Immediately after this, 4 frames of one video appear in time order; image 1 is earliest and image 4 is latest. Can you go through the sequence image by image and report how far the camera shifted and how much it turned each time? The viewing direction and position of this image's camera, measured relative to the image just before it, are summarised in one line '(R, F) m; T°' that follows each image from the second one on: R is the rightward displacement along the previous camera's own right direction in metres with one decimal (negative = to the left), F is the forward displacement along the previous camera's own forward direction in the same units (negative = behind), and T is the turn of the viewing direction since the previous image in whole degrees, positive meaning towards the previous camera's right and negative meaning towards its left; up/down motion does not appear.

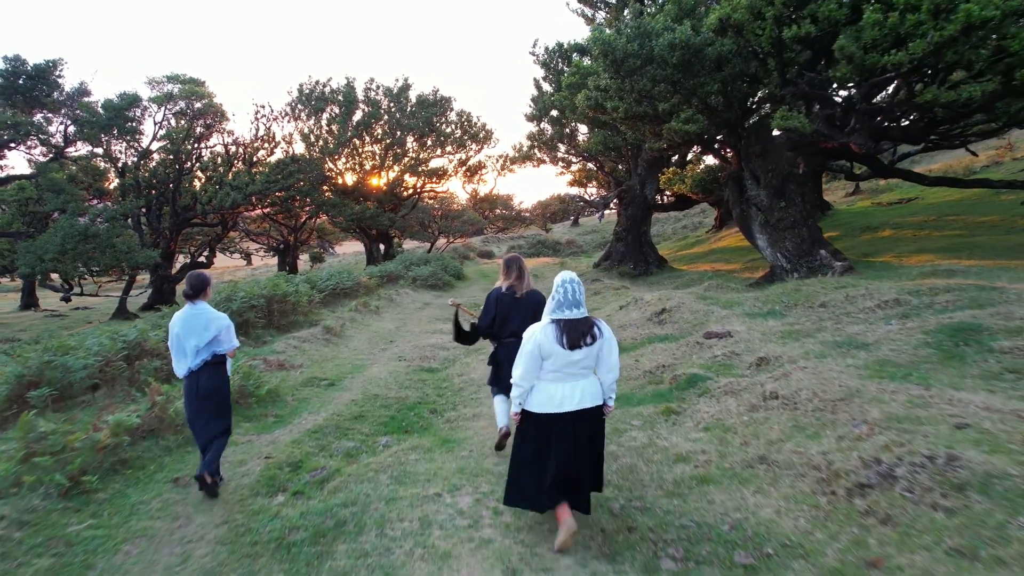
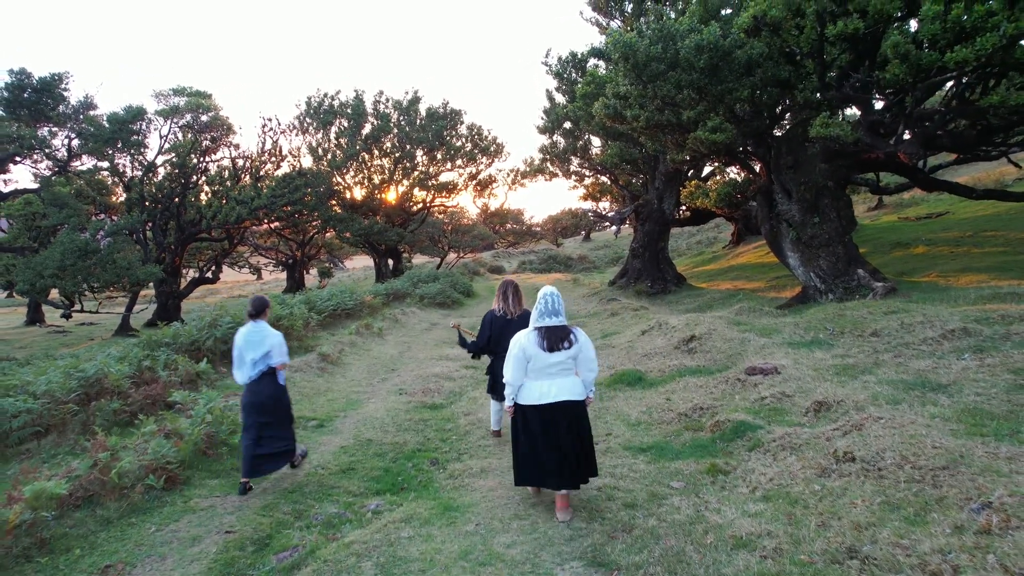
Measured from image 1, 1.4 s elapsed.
(0.0, +0.9) m; -1°
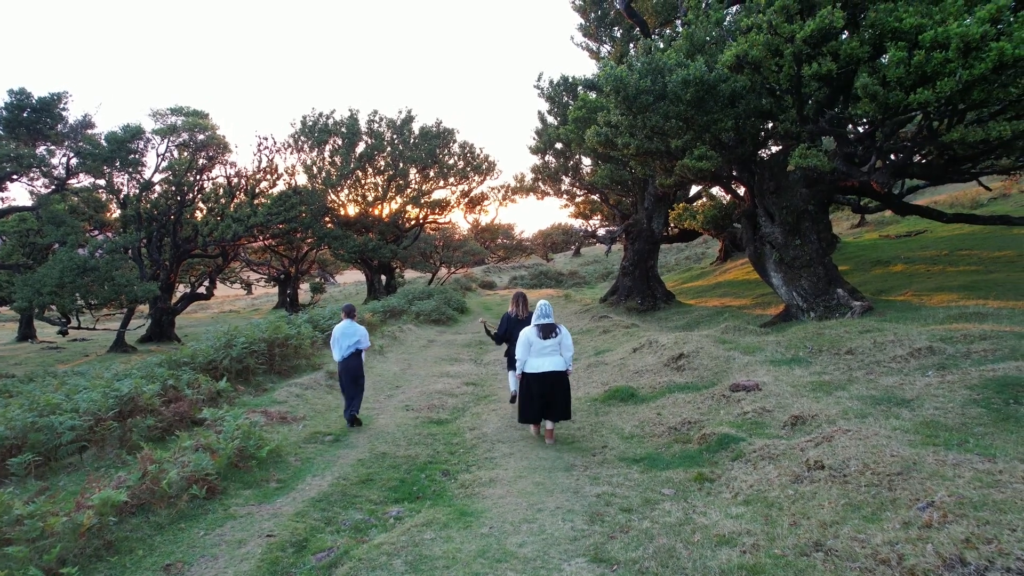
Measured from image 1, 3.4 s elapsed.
(-0.1, -0.5) m; +1°
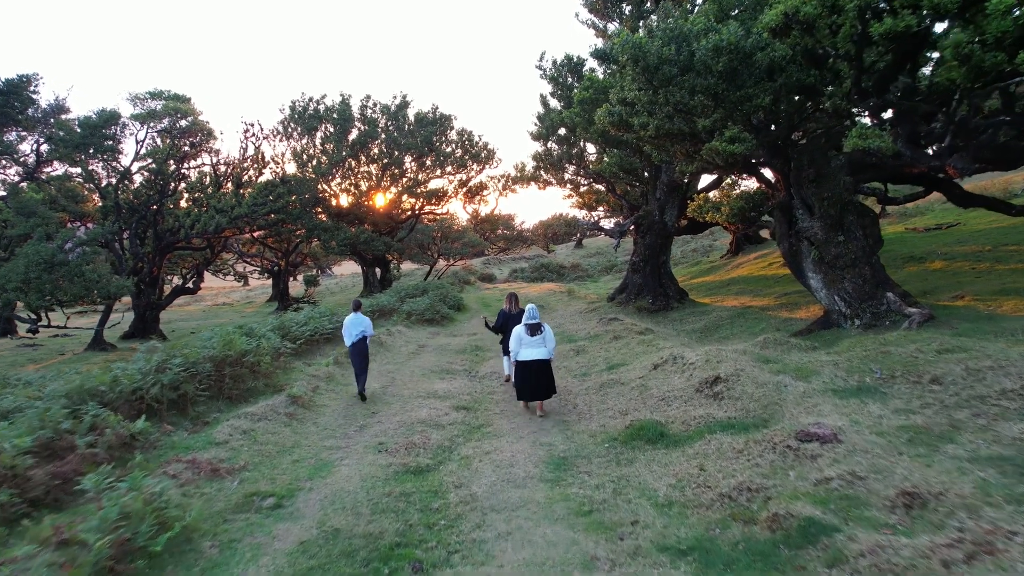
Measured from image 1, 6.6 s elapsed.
(0.0, +1.8) m; 0°
